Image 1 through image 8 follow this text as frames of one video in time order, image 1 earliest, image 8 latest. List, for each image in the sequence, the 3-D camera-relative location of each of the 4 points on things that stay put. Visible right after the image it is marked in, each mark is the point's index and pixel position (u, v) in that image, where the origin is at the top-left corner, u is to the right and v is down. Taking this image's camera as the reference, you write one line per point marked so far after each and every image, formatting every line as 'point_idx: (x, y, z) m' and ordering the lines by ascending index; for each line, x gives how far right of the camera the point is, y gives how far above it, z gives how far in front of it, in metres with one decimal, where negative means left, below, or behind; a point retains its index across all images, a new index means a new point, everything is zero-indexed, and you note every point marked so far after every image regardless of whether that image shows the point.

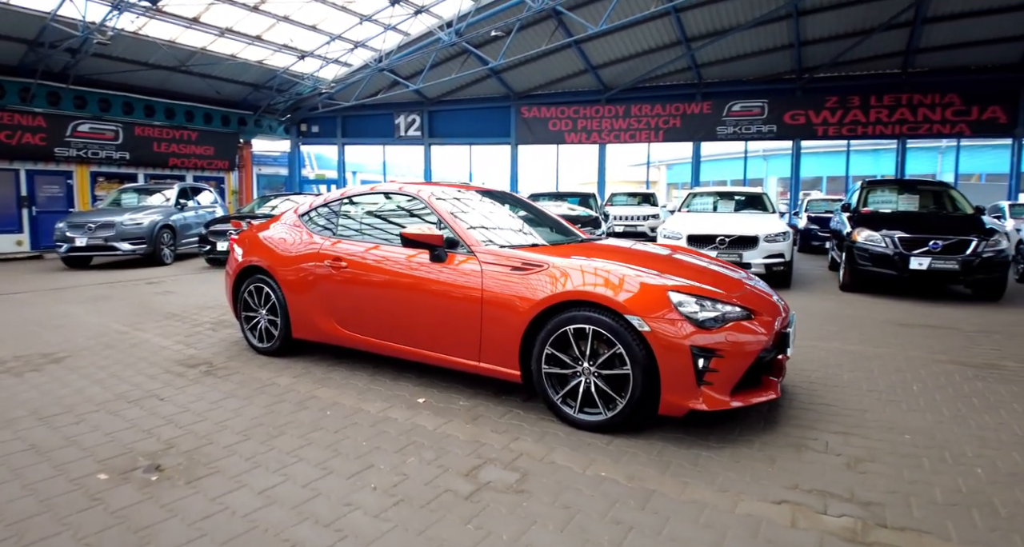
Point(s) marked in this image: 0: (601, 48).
0: (+2.9, +7.8, +18.8) m
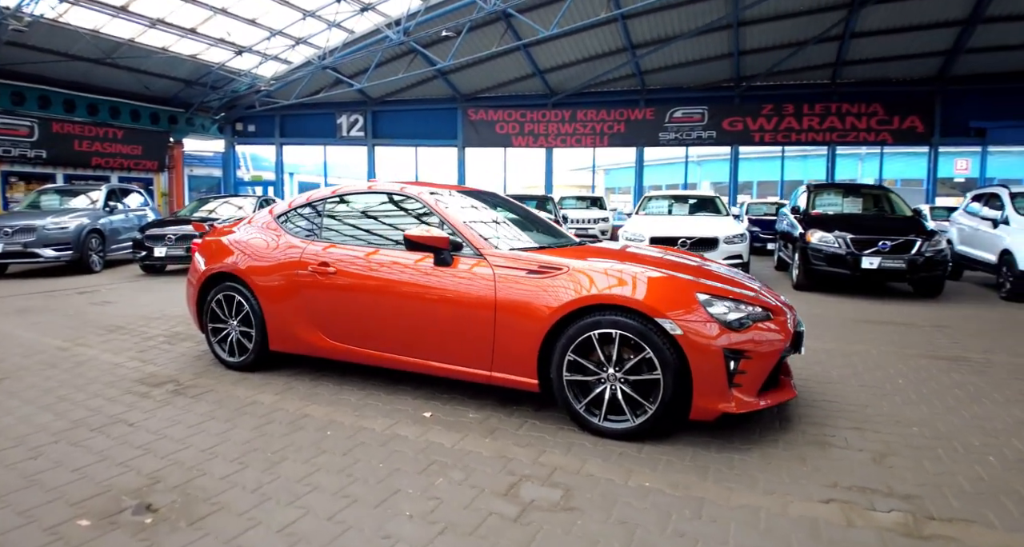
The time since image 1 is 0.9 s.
0: (+1.1, +7.7, +18.9) m
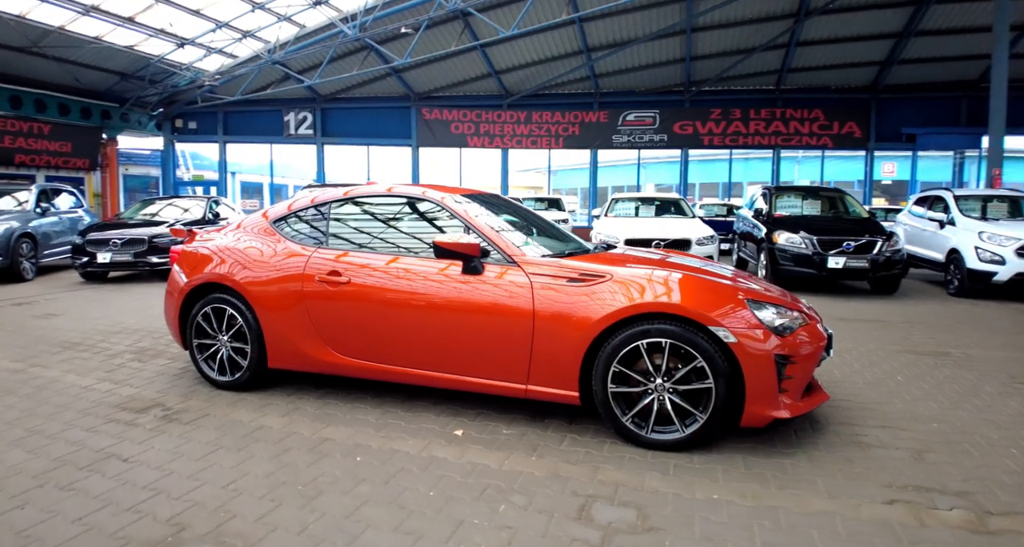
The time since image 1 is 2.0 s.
0: (-0.3, +7.6, +18.8) m
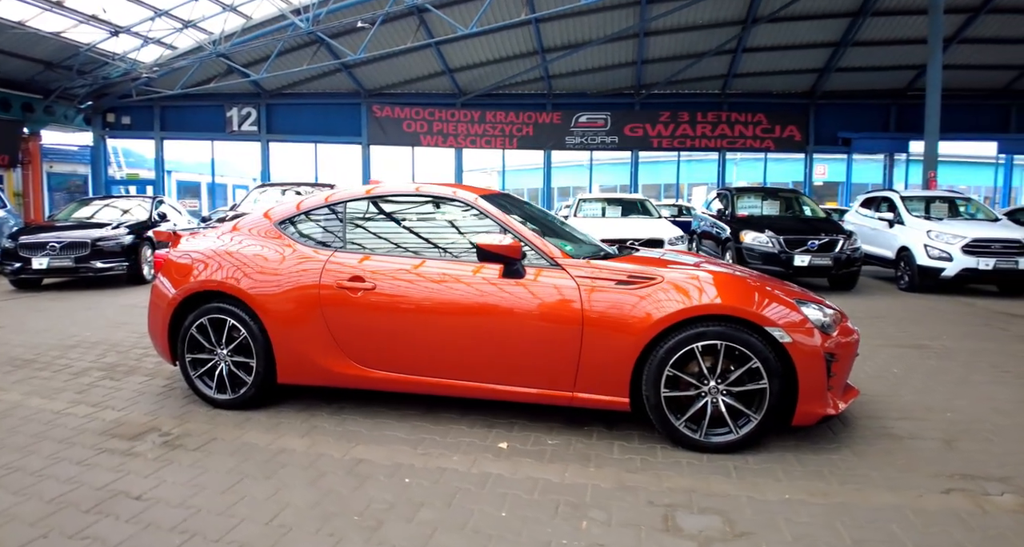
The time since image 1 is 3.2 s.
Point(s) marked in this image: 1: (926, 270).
0: (-1.8, +7.5, +18.5) m
1: (+6.9, +0.1, +9.0) m
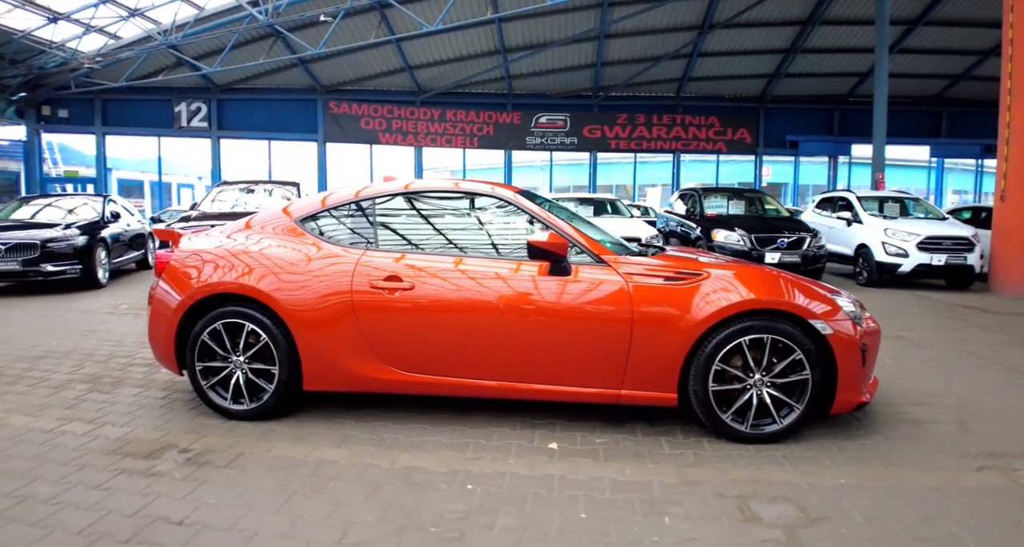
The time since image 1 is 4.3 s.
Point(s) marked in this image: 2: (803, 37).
0: (-3.0, +7.5, +18.2) m
1: (+6.5, +0.1, +9.6) m
2: (+9.4, +7.7, +17.6) m
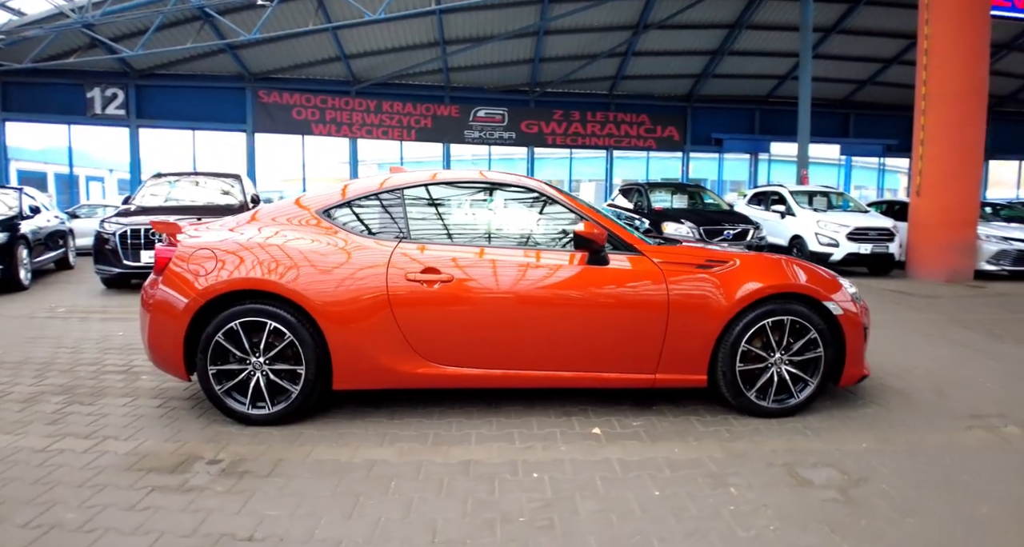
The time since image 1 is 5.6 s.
0: (-4.9, +7.6, +17.7) m
1: (+5.8, +0.4, +10.5) m
2: (+7.5, +8.0, +18.7) m
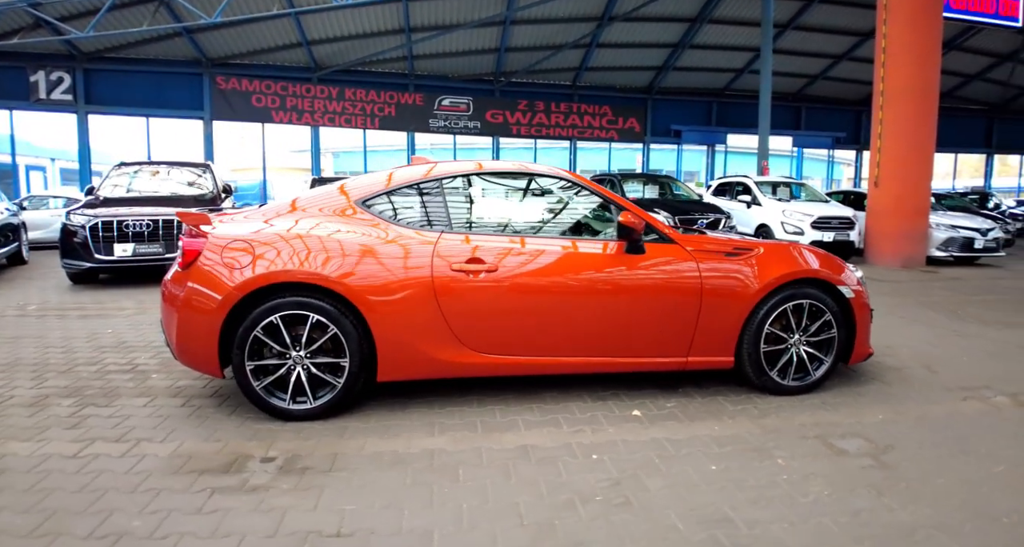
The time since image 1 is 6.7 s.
0: (-5.9, +7.9, +17.2) m
1: (+5.5, +0.6, +11.0) m
2: (+6.4, +8.4, +19.2) m
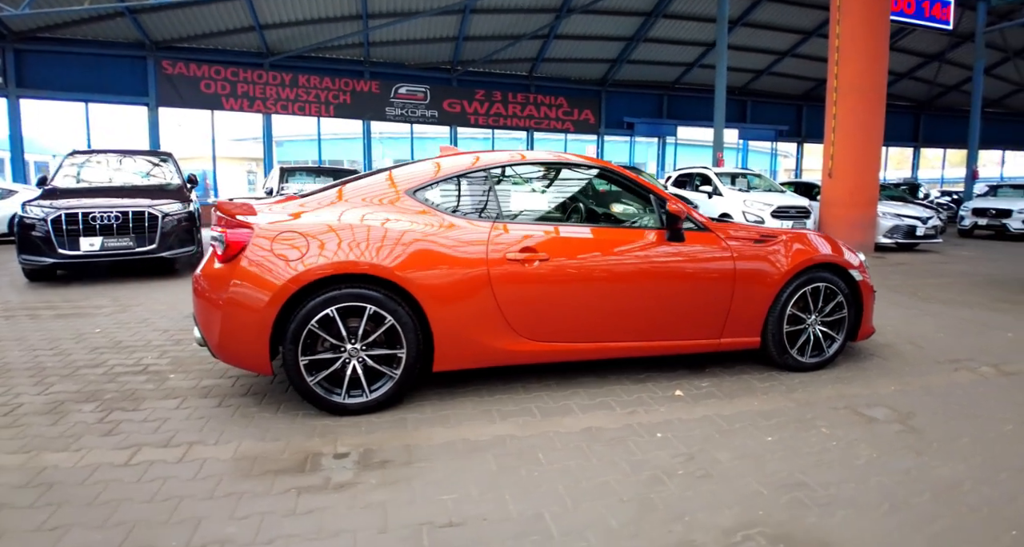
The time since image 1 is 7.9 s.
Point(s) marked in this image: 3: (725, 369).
0: (-7.0, +8.1, +16.6) m
1: (+5.0, +0.9, +11.6) m
2: (+5.0, +8.9, +19.7) m
3: (+1.5, -0.7, +3.8) m
